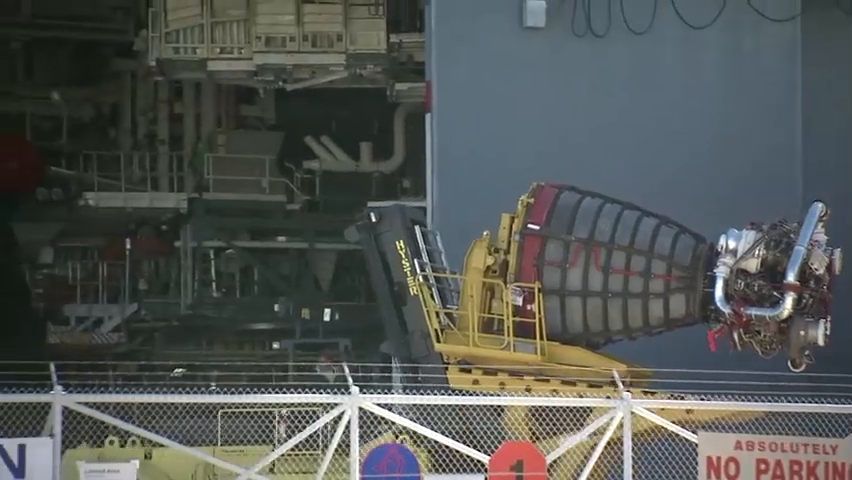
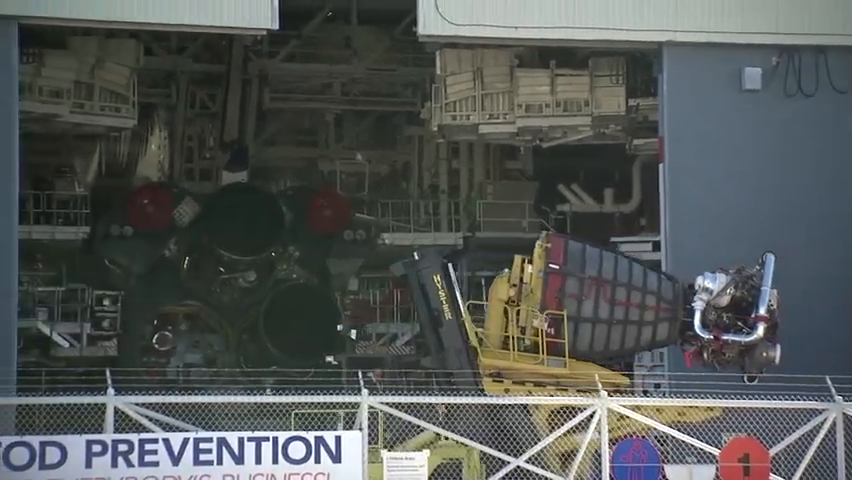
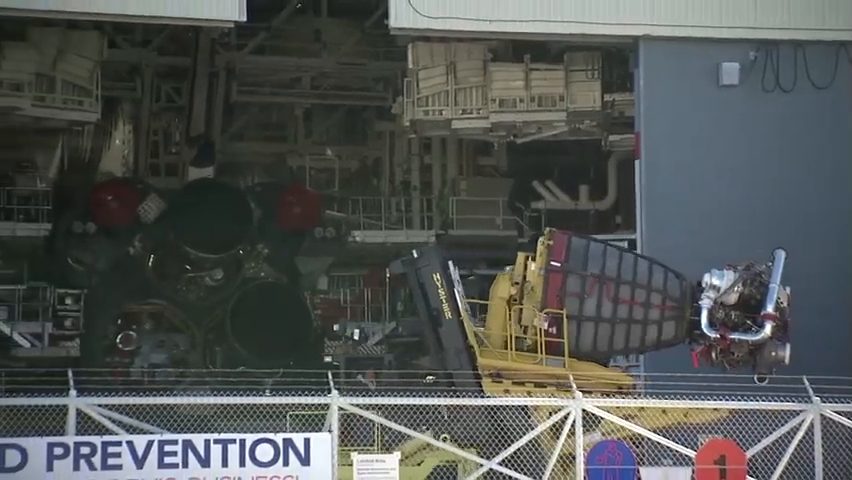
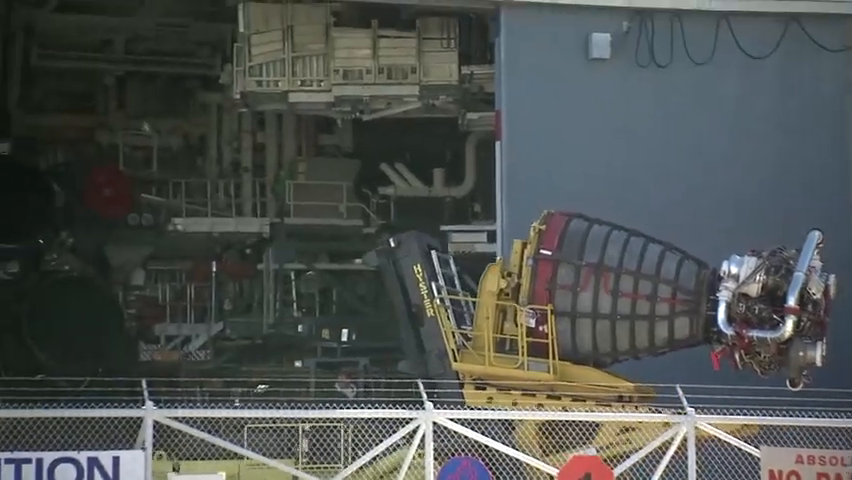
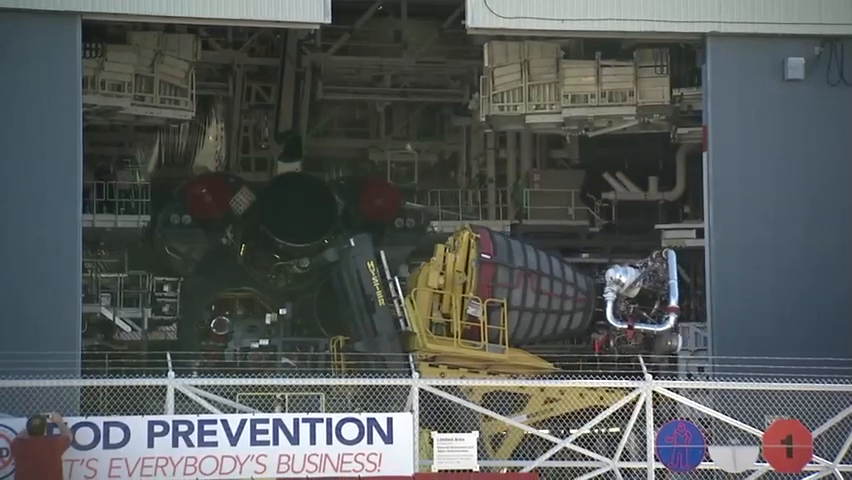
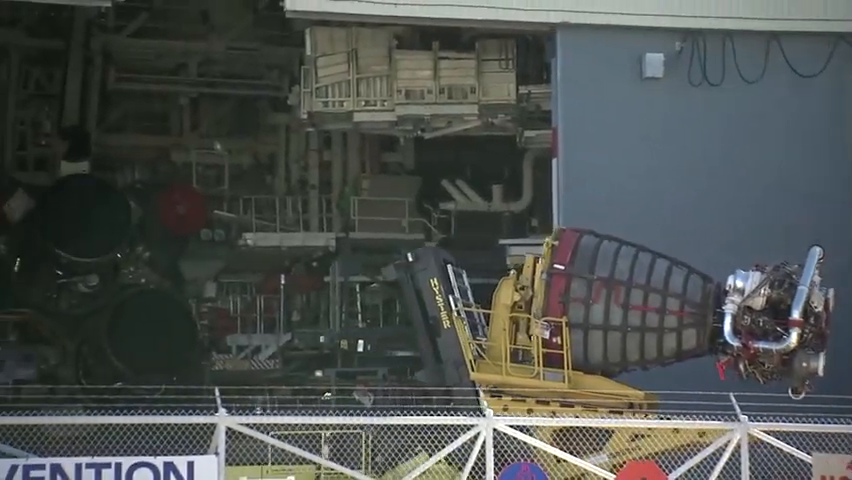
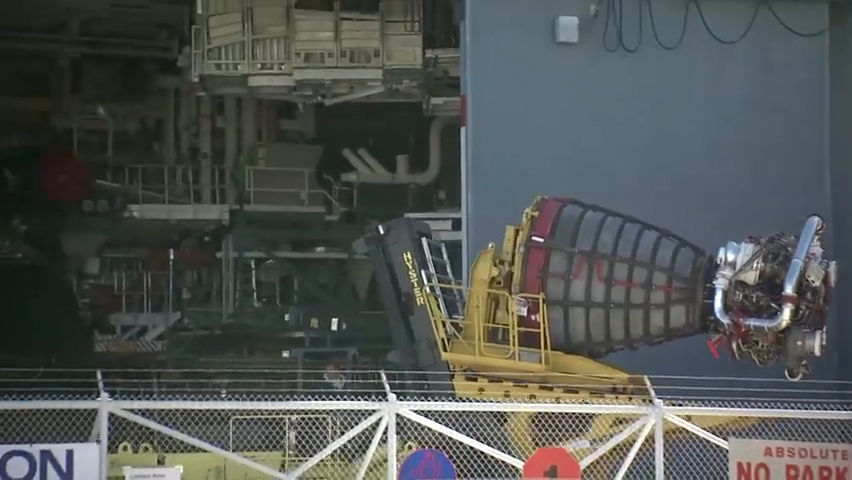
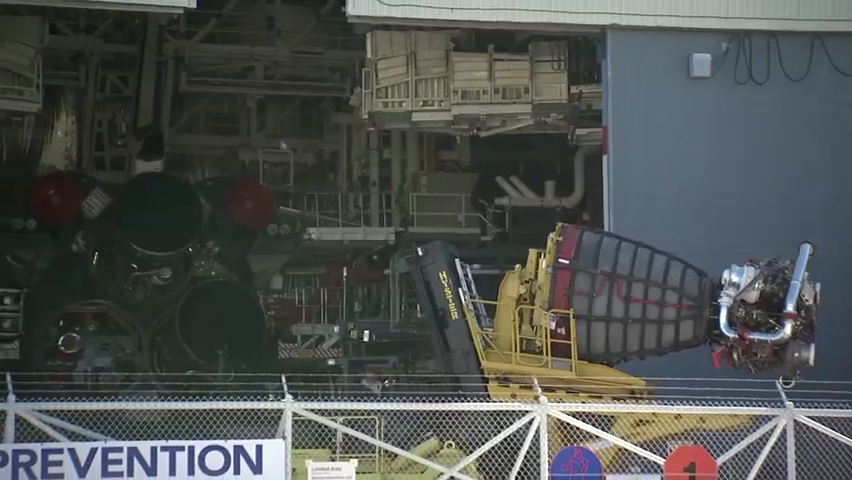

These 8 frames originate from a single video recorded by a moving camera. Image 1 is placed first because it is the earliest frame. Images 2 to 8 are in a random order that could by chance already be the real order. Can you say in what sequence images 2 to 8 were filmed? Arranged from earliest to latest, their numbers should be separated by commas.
7, 4, 6, 8, 3, 2, 5
